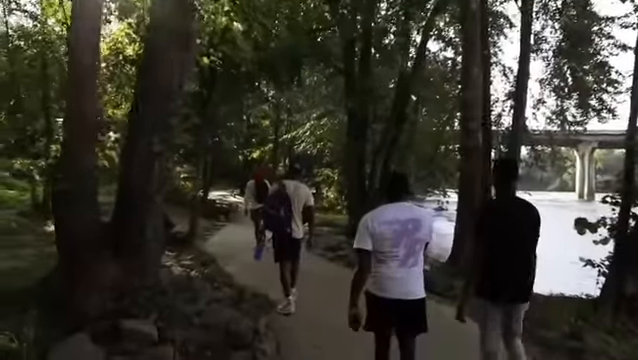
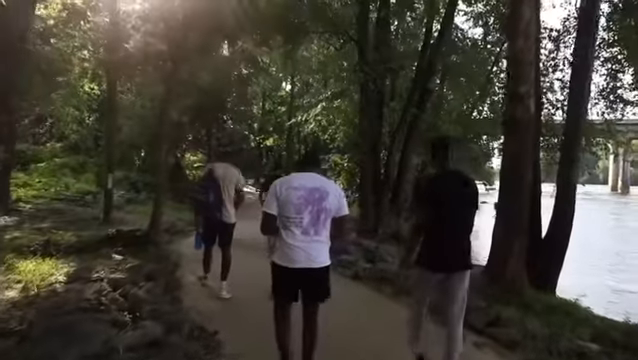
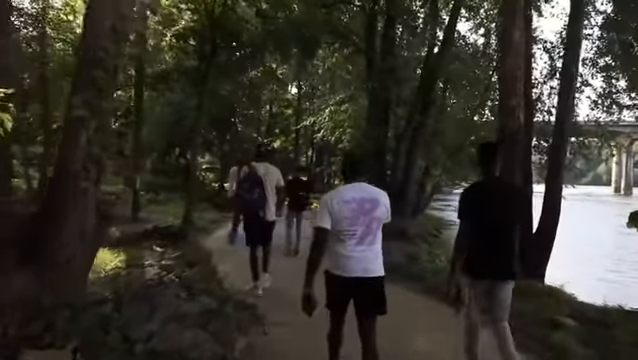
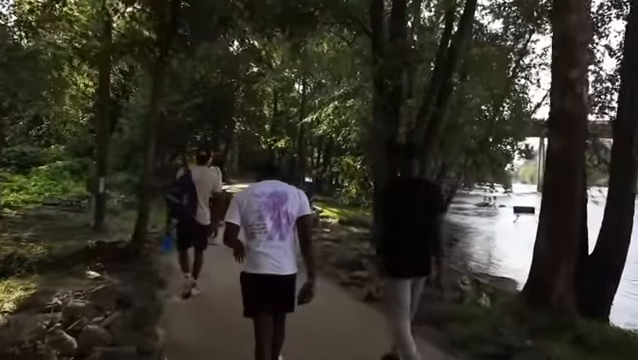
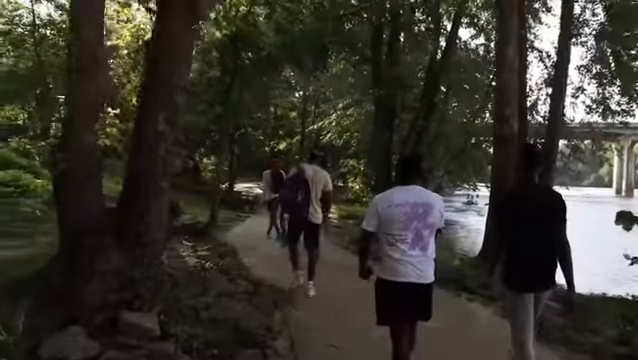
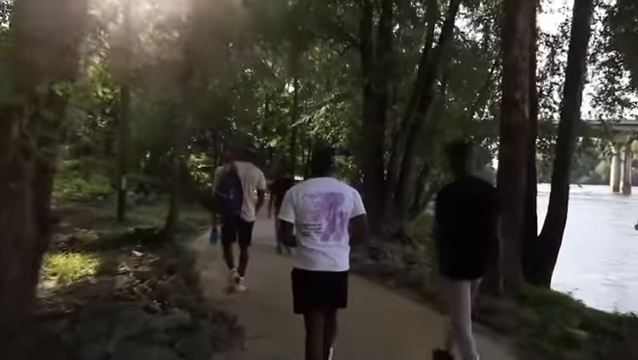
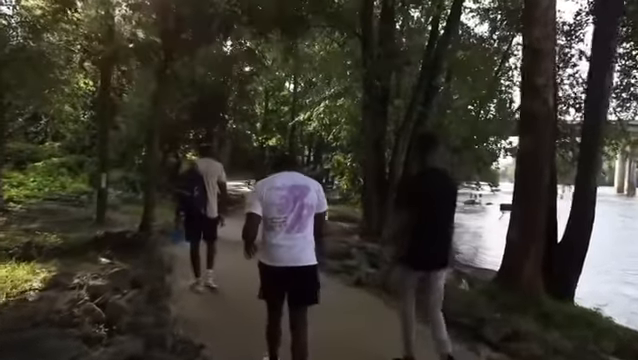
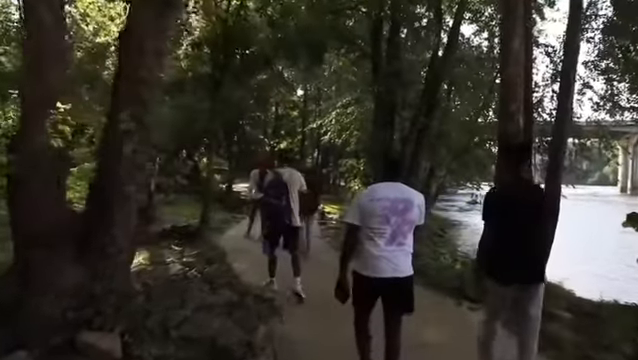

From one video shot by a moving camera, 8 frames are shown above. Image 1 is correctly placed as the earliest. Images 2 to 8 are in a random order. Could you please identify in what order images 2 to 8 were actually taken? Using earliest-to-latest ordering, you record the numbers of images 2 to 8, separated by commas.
5, 8, 3, 6, 2, 7, 4
